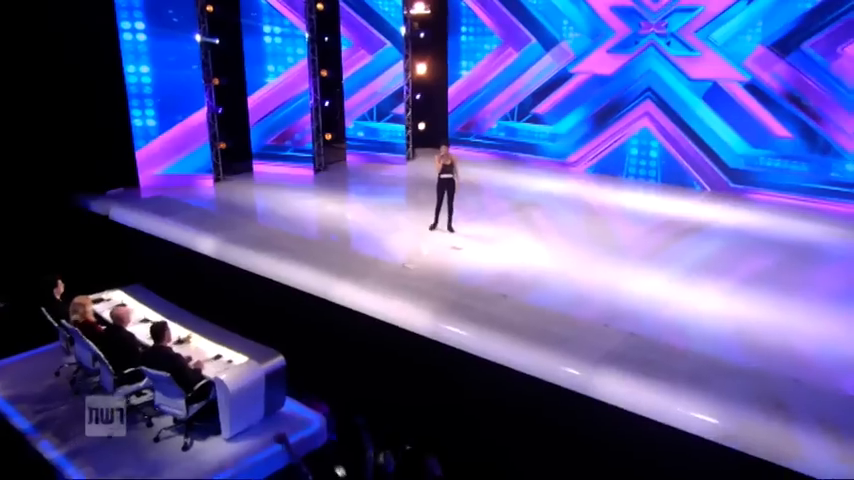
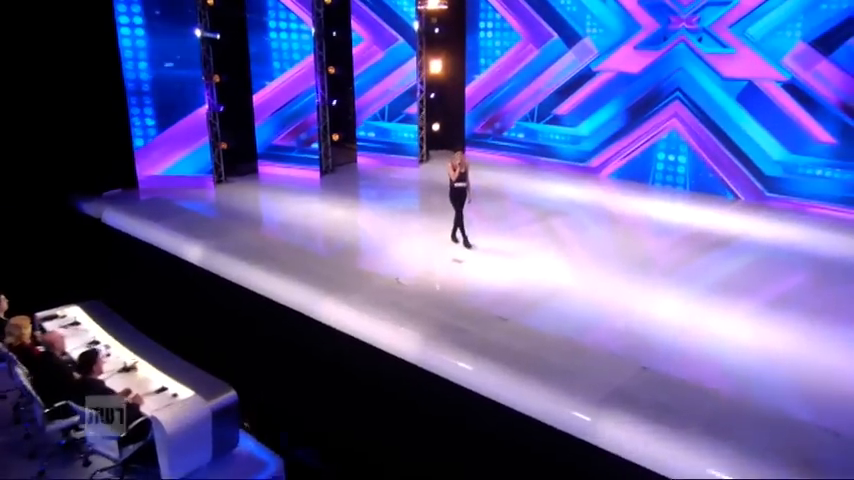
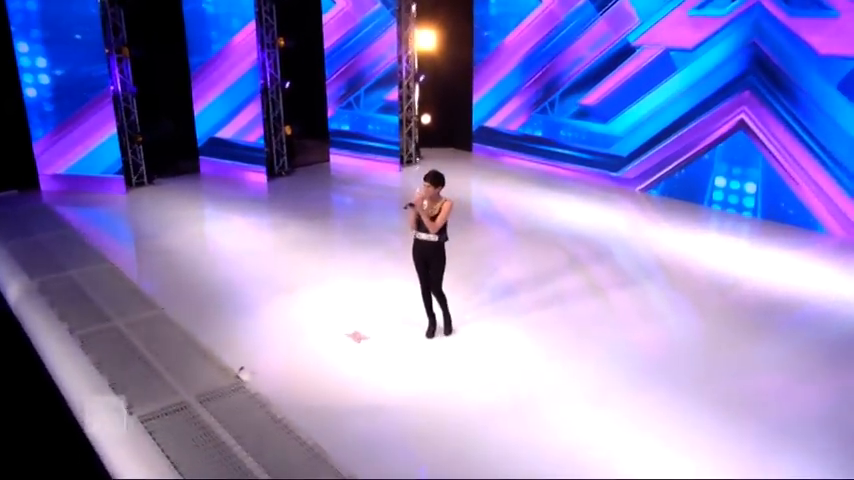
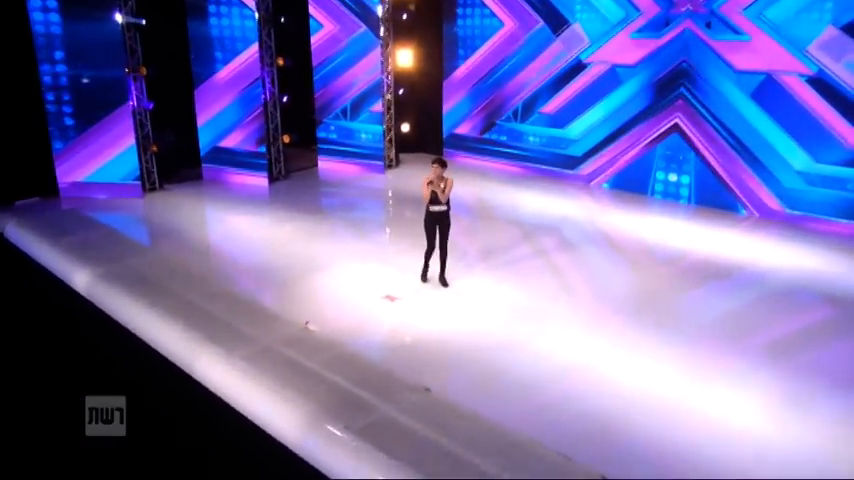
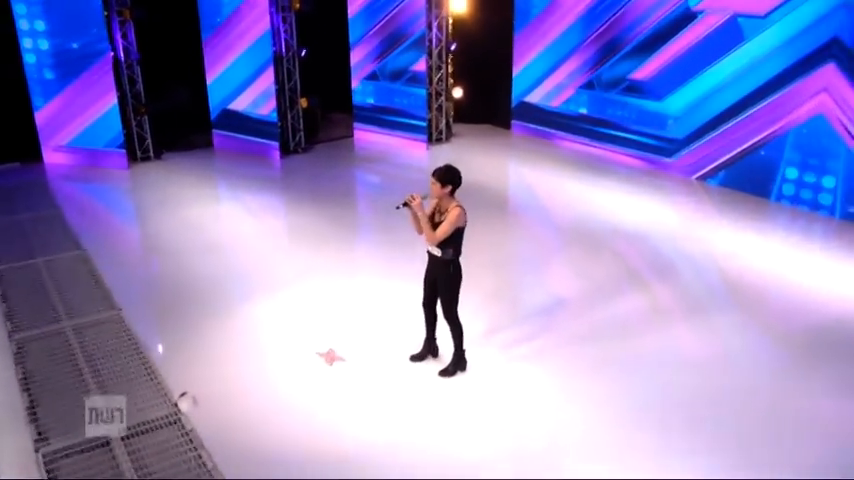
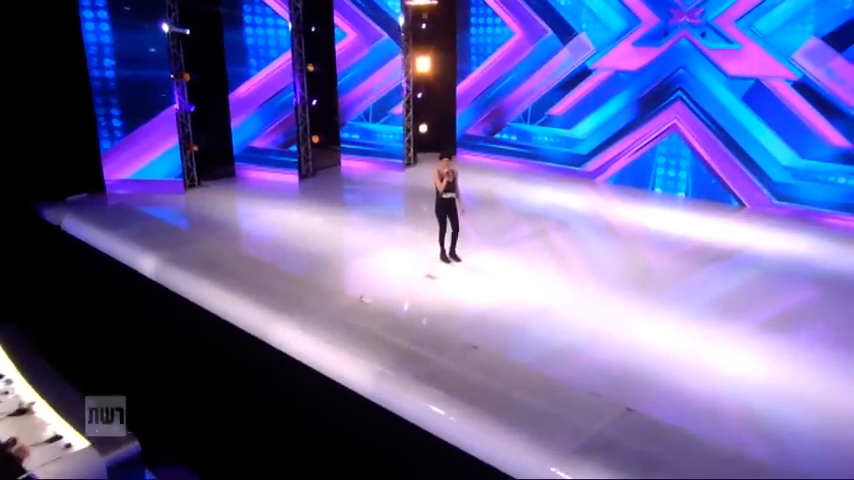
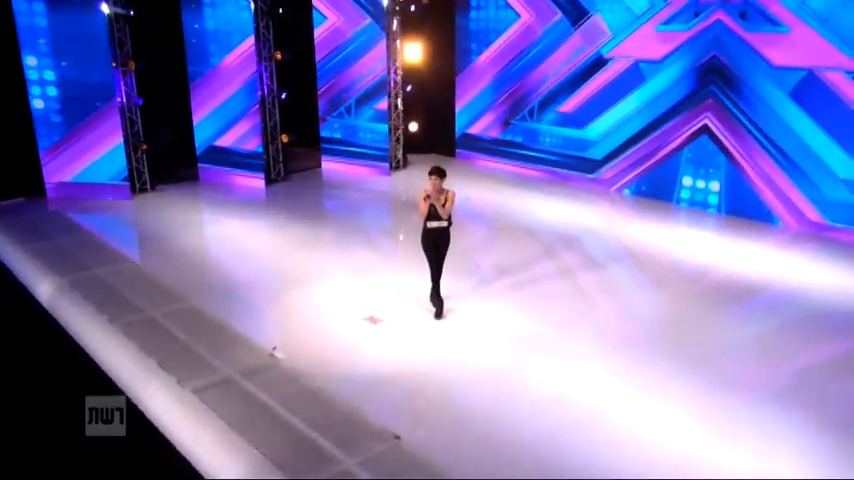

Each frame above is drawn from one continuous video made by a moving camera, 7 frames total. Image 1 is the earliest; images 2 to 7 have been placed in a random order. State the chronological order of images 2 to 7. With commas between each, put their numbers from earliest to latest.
2, 6, 4, 7, 3, 5
